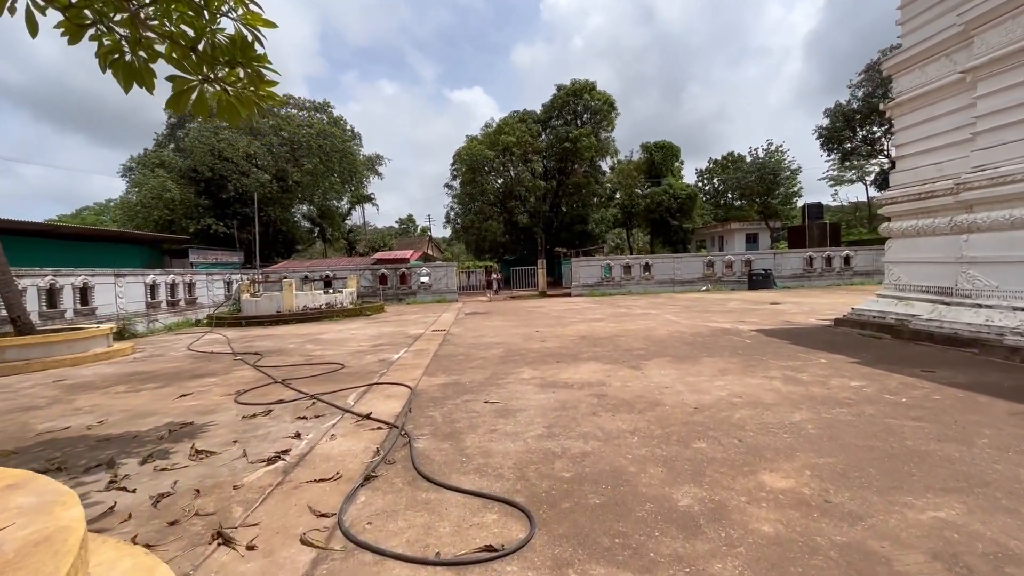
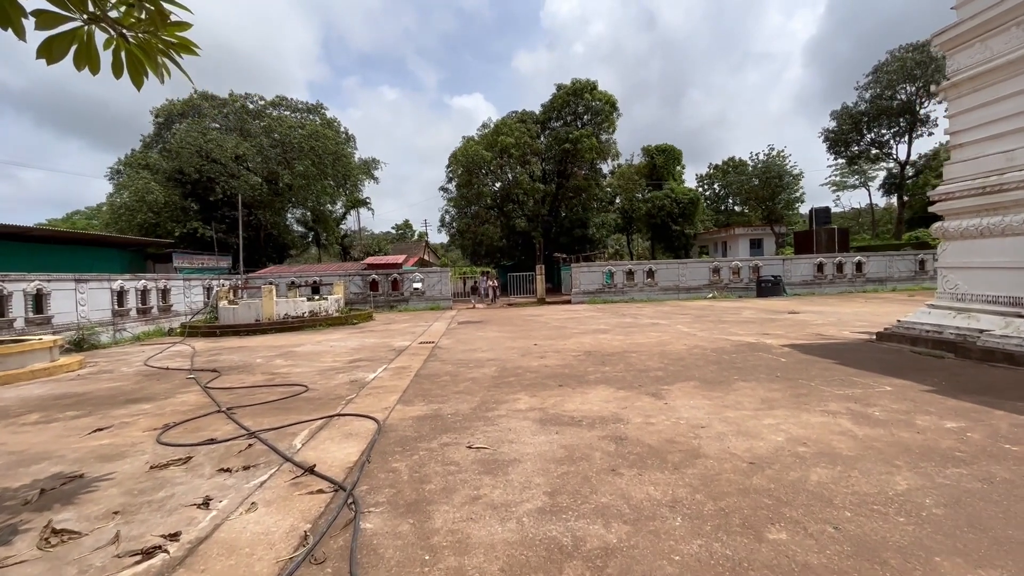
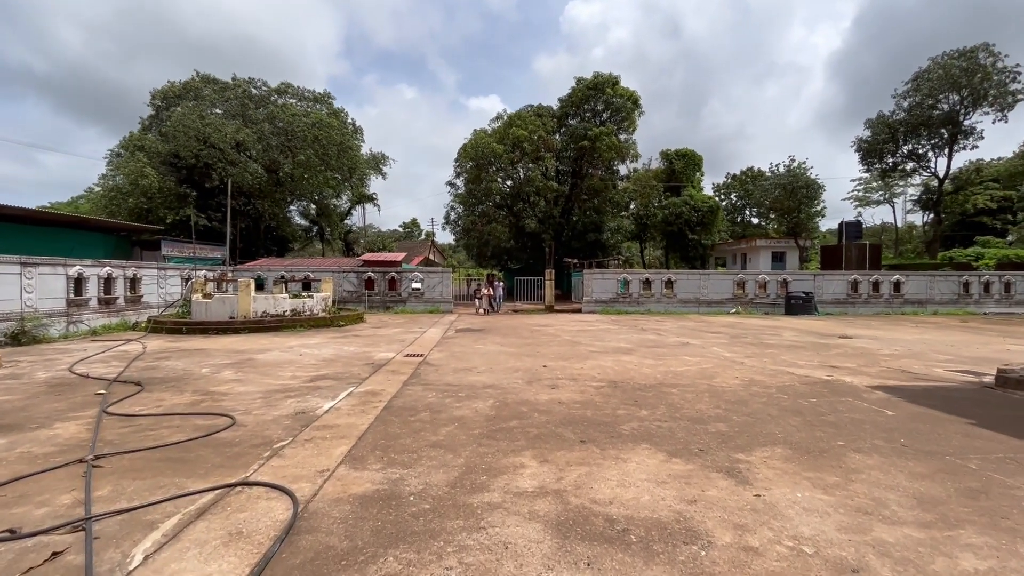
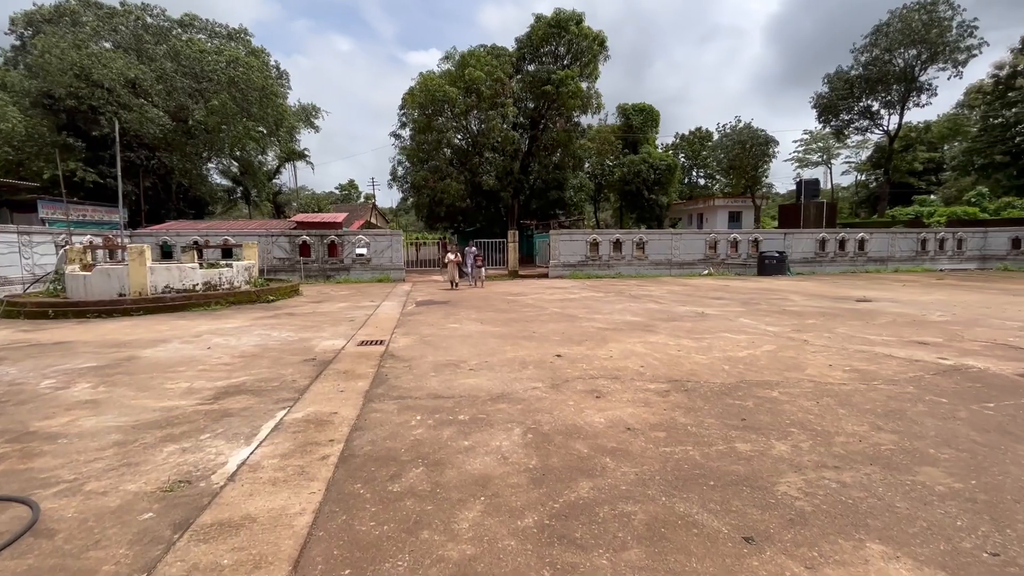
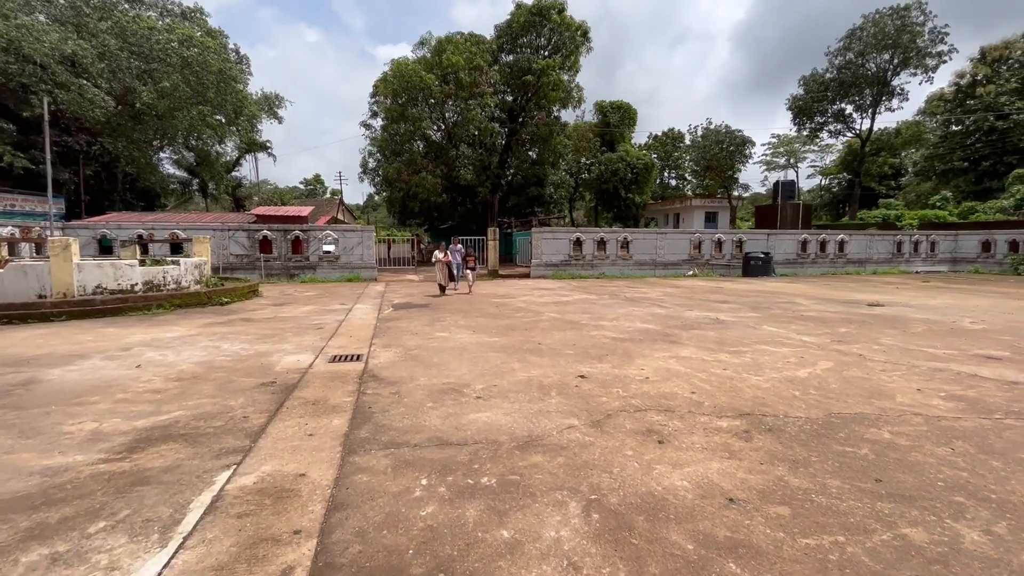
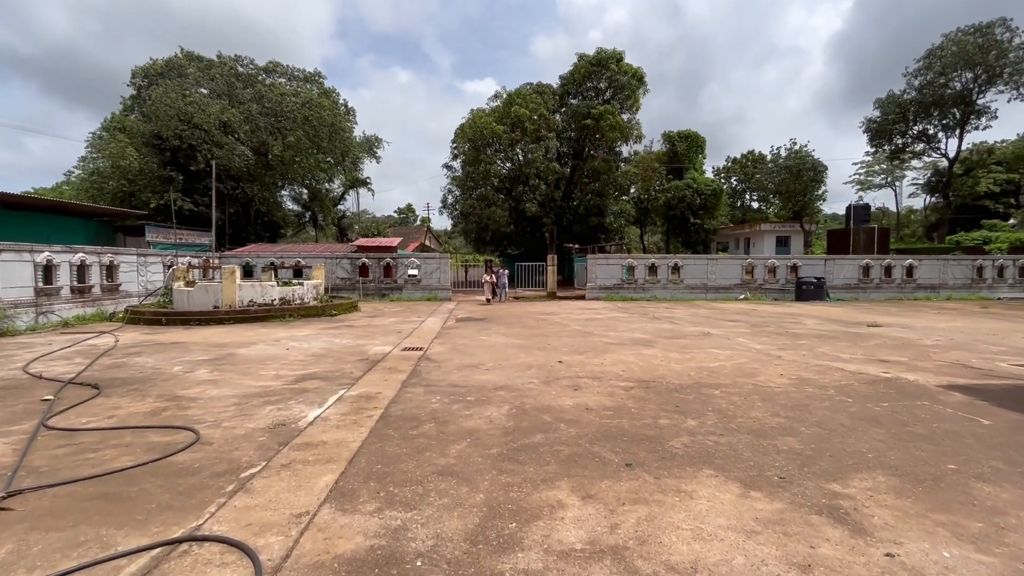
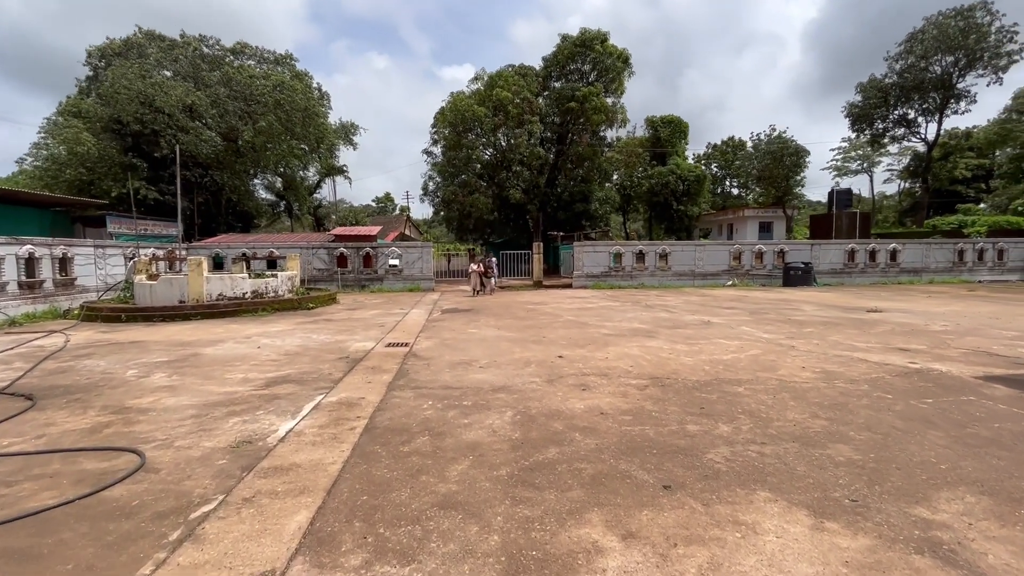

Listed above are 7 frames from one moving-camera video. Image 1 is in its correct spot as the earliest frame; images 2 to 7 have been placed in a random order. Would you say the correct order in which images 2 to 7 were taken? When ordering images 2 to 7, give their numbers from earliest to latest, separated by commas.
2, 3, 6, 7, 4, 5
